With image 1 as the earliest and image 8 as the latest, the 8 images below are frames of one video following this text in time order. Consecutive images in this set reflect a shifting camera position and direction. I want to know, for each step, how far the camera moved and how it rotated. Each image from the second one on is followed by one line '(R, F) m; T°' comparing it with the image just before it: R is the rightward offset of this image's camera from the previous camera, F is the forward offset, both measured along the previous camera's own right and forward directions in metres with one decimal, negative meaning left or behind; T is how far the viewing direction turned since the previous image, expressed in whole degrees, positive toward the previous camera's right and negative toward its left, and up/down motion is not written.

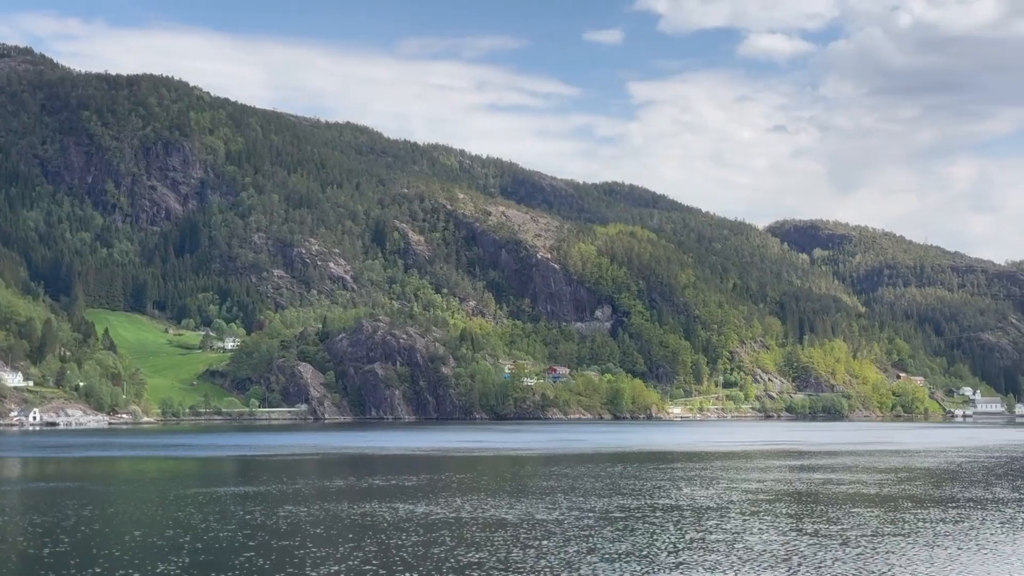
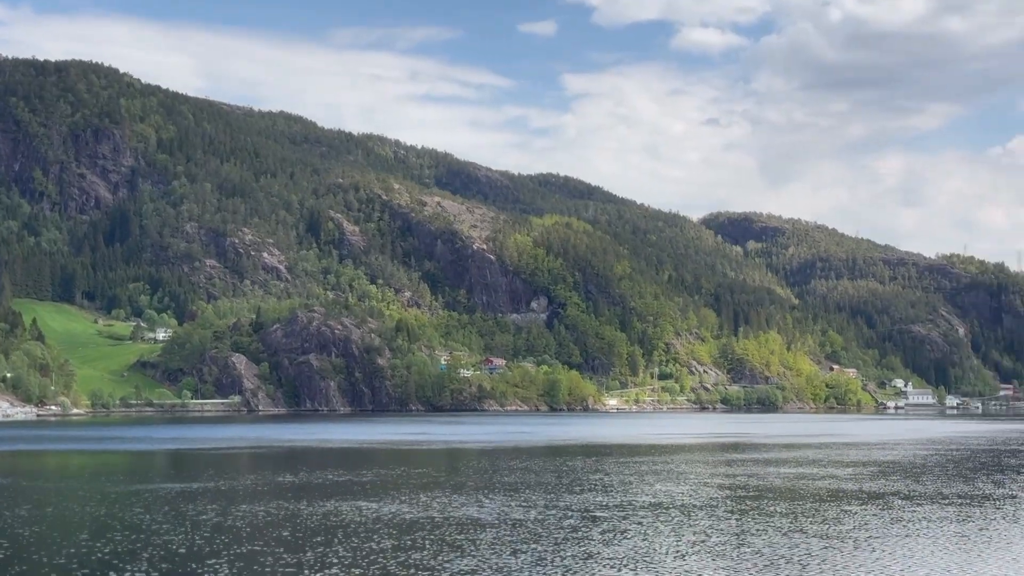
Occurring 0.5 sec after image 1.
(-0.3, +1.0) m; +3°
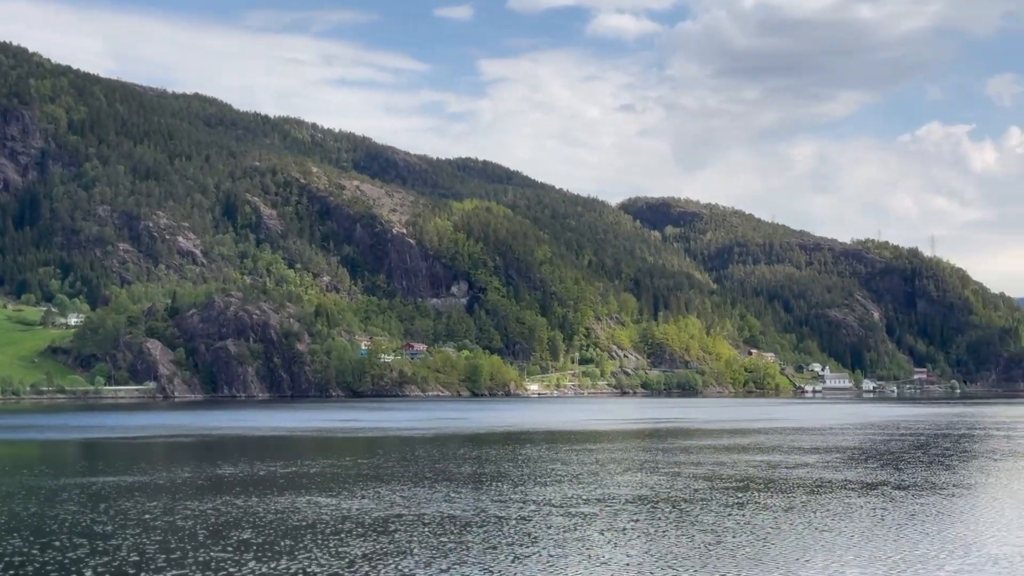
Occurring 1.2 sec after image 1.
(-0.6, +1.3) m; +3°
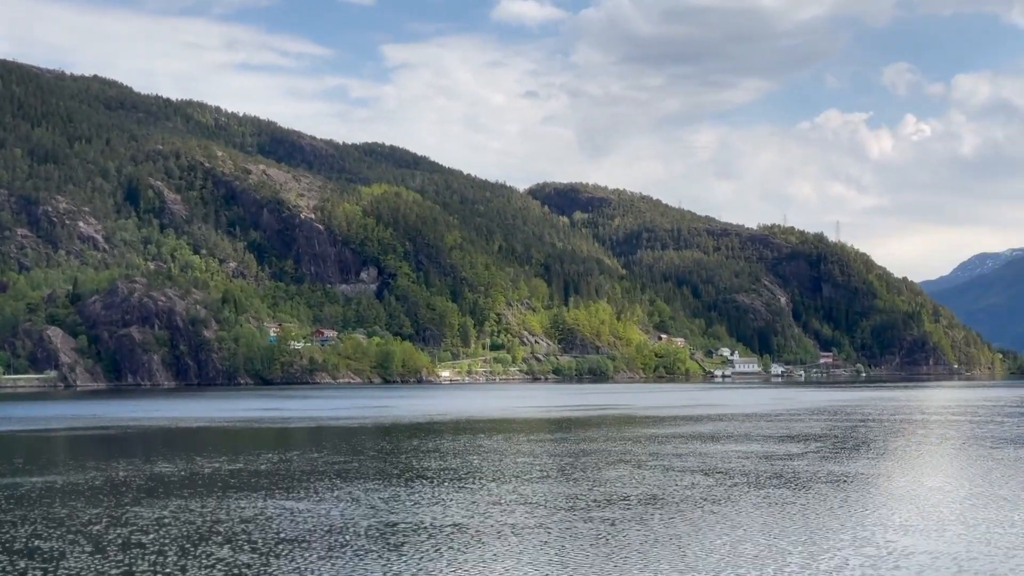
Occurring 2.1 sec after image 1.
(-0.8, +1.7) m; +4°
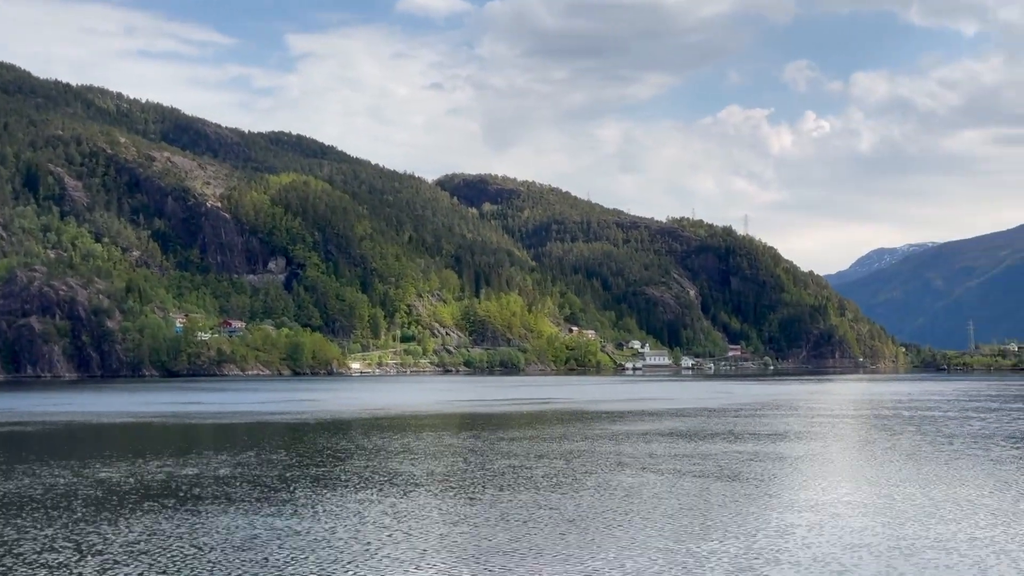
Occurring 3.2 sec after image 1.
(-1.0, +2.1) m; +4°
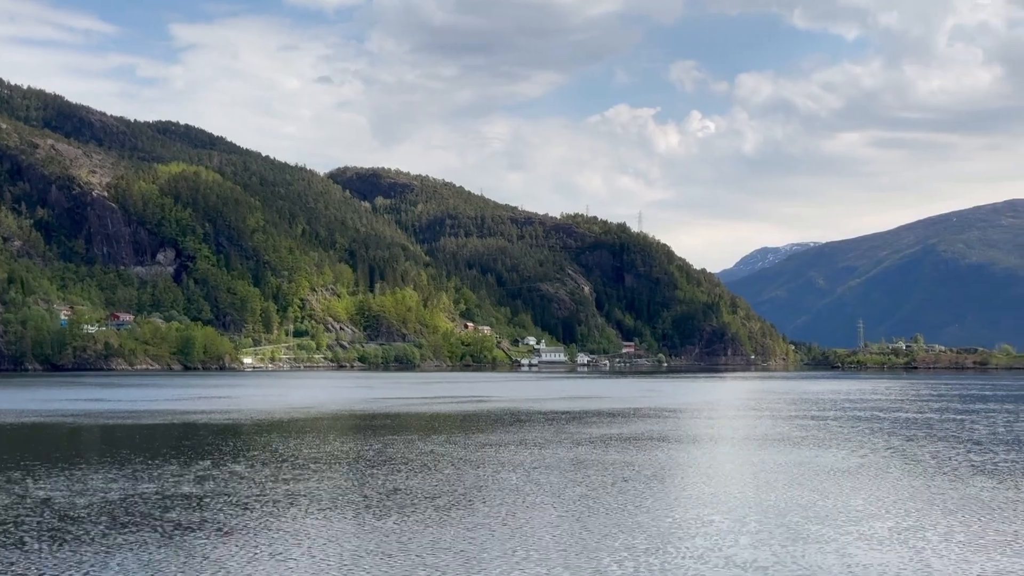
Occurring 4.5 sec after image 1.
(-1.2, +2.6) m; +4°
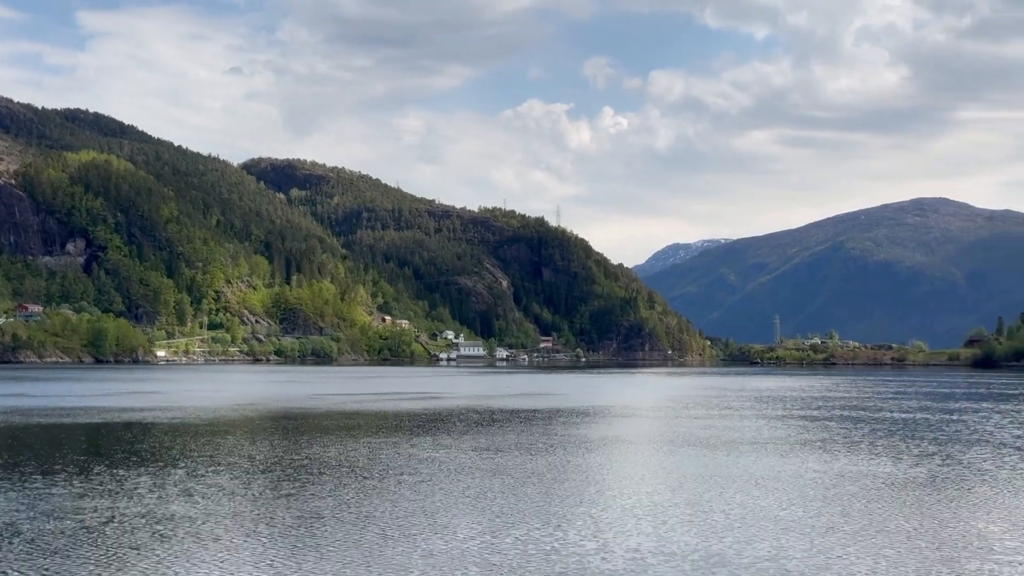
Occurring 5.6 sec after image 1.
(-1.0, +2.0) m; +3°
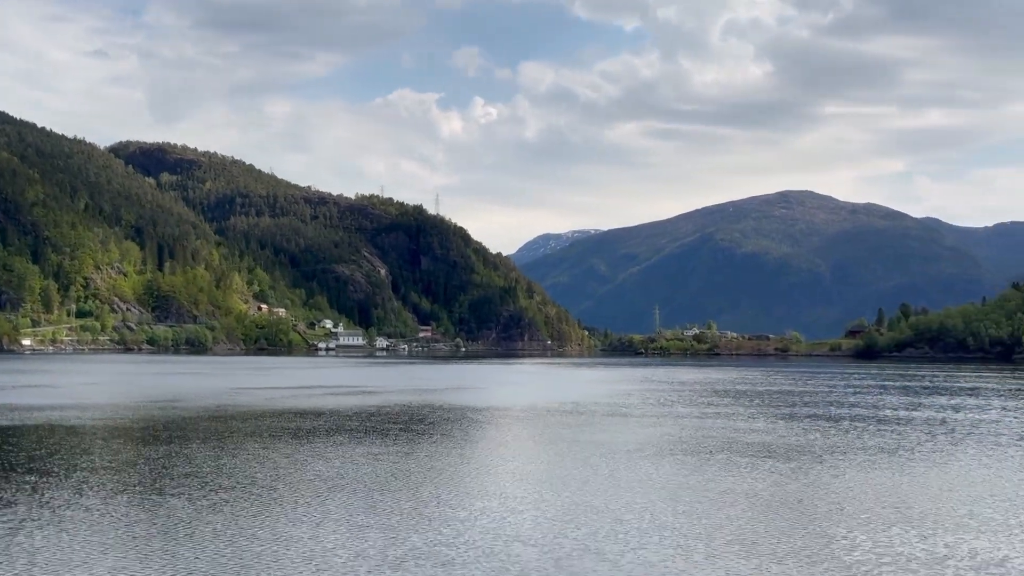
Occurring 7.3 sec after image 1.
(-1.6, +3.5) m; +5°
